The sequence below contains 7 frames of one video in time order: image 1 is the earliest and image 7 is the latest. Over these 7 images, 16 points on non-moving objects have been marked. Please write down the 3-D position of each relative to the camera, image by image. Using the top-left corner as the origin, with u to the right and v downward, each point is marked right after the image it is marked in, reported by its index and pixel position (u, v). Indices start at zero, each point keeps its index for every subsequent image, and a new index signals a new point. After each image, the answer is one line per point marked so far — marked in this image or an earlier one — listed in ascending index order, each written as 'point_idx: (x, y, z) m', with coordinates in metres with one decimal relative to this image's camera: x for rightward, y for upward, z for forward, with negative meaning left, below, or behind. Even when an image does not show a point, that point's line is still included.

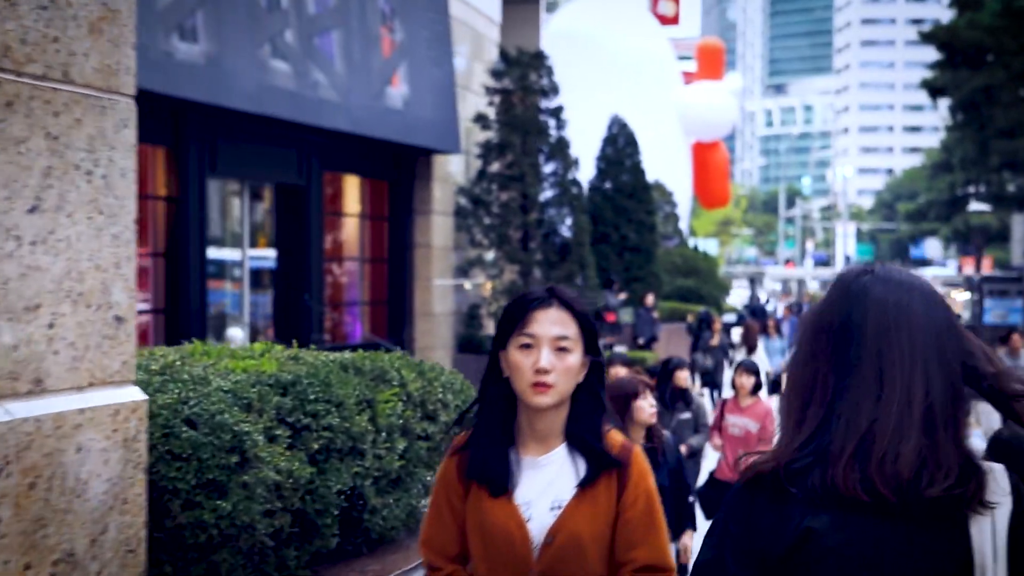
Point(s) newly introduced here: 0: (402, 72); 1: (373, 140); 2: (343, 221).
0: (-1.1, +2.3, +18.5) m
1: (-1.4, +1.5, +18.3) m
2: (-1.8, +0.7, +18.5) m
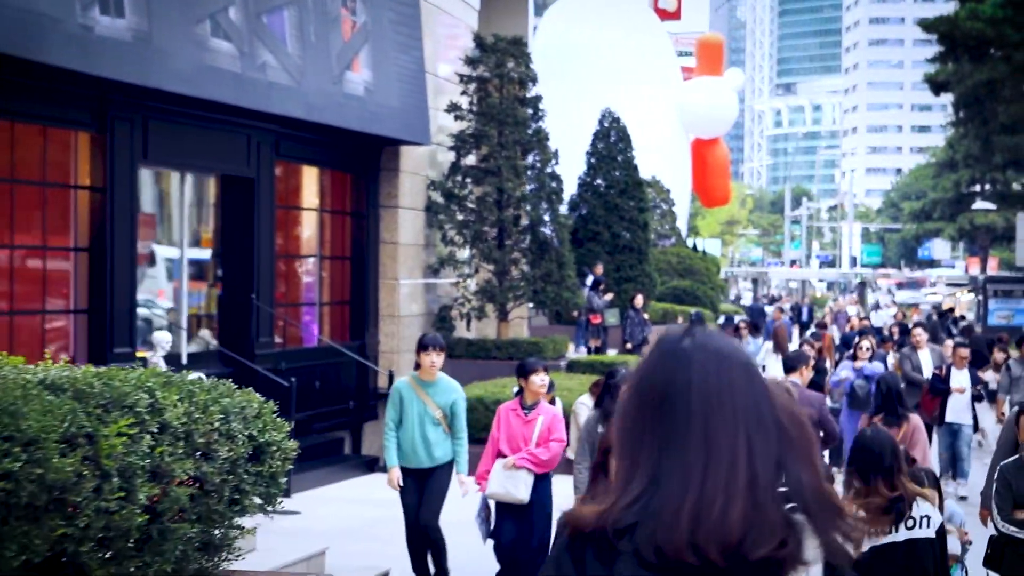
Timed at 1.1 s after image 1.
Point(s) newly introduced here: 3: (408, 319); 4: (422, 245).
0: (-1.4, +2.3, +17.4) m
1: (-1.7, +1.5, +17.1) m
2: (-2.1, +0.7, +17.4) m
3: (-1.1, -0.3, +19.1) m
4: (-1.0, +0.5, +19.6) m
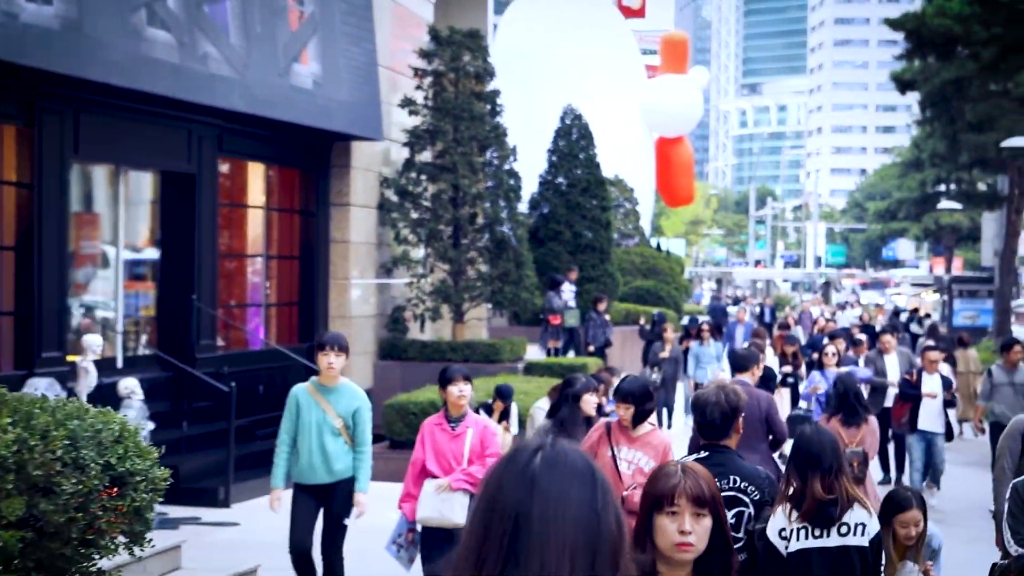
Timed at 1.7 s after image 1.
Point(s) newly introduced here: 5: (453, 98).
0: (-1.9, +2.3, +16.8) m
1: (-2.2, +1.5, +16.5) m
2: (-2.5, +0.7, +16.8) m
3: (-1.6, -0.3, +18.5) m
4: (-1.5, +0.5, +19.0) m
5: (-0.7, +2.1, +19.7) m
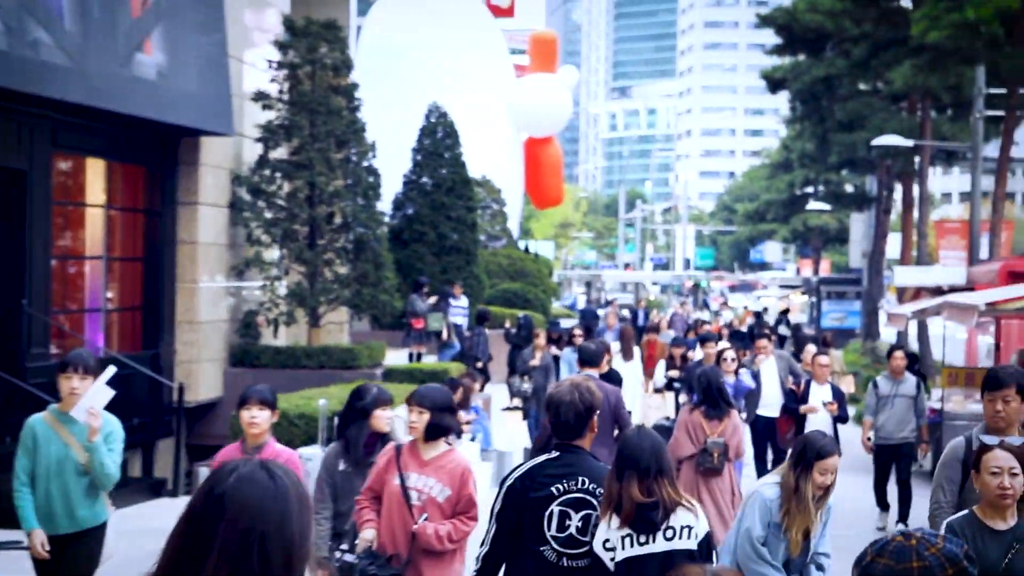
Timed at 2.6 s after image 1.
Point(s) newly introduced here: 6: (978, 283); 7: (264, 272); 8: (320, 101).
0: (-3.2, +2.2, +15.8) m
1: (-3.4, +1.5, +15.5) m
2: (-3.8, +0.7, +15.7) m
3: (-3.0, -0.4, +17.5) m
4: (-2.9, +0.4, +18.0) m
5: (-2.2, +2.1, +18.8) m
6: (+5.0, 0.0, +19.2) m
7: (-2.6, +0.2, +18.6) m
8: (-2.0, +2.0, +18.7) m
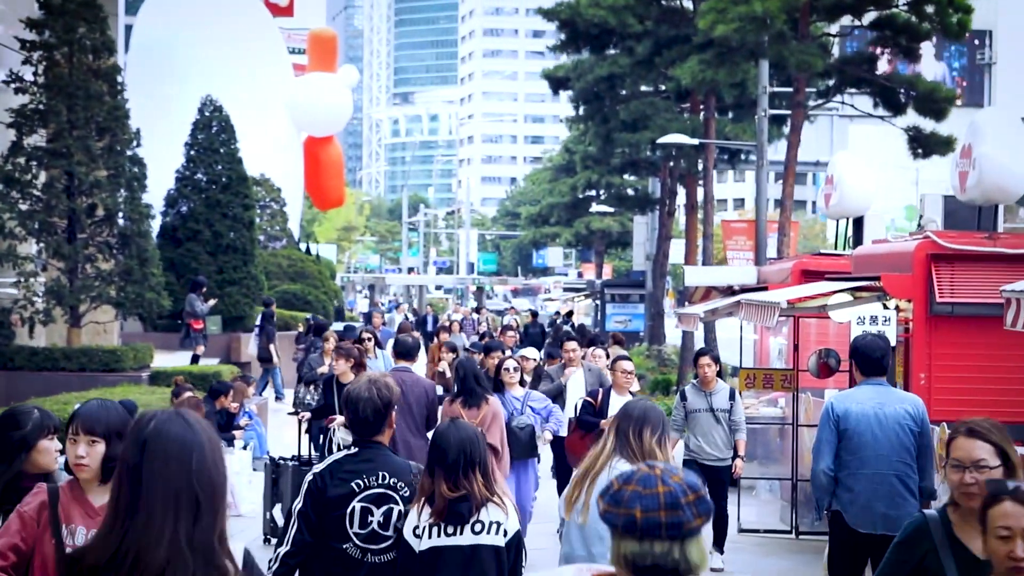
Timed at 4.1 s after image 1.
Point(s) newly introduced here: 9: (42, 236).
0: (-5.0, +2.3, +14.4) m
1: (-5.2, +1.5, +14.1) m
2: (-5.6, +0.7, +14.3) m
3: (-5.1, -0.3, +16.1) m
4: (-5.1, +0.5, +16.7) m
5: (-4.4, +2.1, +17.5) m
6: (+2.7, +0.1, +18.8) m
7: (-4.8, +0.2, +17.2) m
8: (-4.2, +2.0, +17.4) m
9: (-4.6, +0.5, +17.4) m
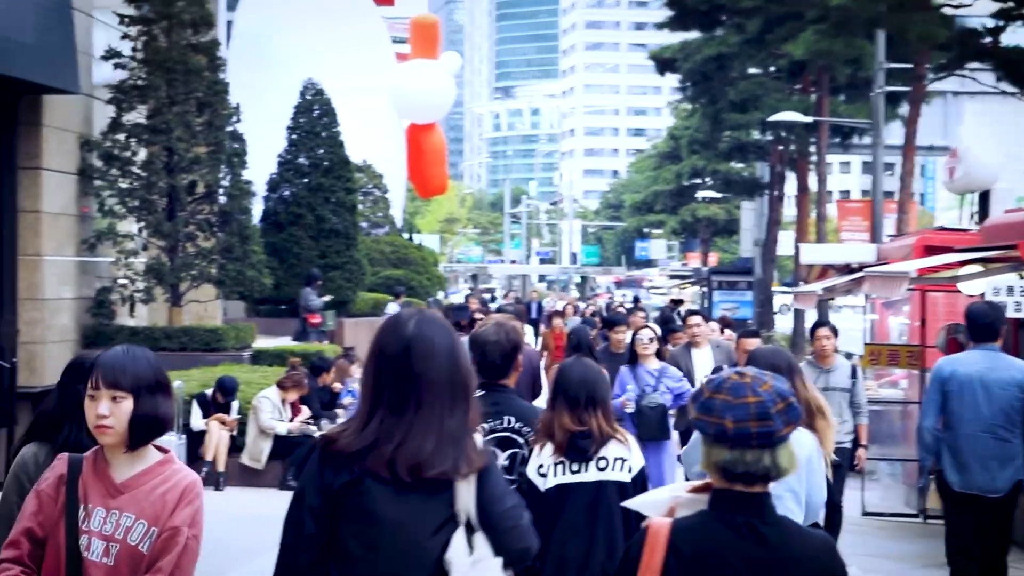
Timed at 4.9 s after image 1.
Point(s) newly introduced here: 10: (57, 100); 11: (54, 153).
0: (-4.1, +2.5, +14.1) m
1: (-4.4, +1.7, +13.8) m
2: (-4.8, +0.9, +14.0) m
3: (-4.1, -0.1, +15.8) m
4: (-4.0, +0.7, +16.4) m
5: (-3.3, +2.3, +17.2) m
6: (+3.8, +0.3, +18.1) m
7: (-3.7, +0.4, +16.9) m
8: (-3.2, +2.2, +17.1) m
9: (-3.6, +0.7, +17.1) m
10: (-4.1, +1.7, +15.9) m
11: (-4.1, +1.2, +15.9) m
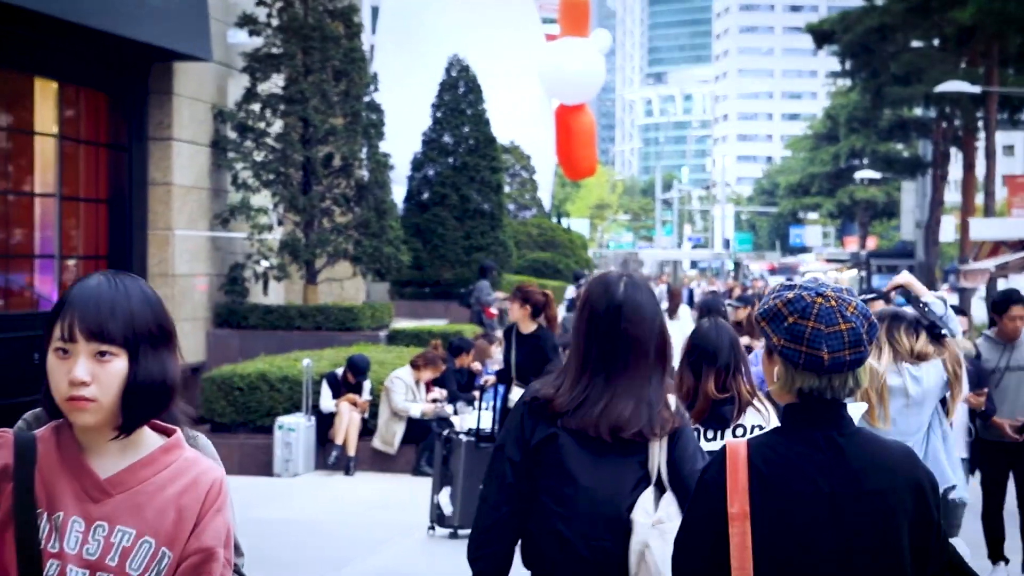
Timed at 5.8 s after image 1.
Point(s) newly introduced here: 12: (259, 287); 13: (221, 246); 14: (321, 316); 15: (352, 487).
0: (-3.0, +2.7, +13.5) m
1: (-3.3, +1.9, +13.3) m
2: (-3.6, +1.1, +13.5) m
3: (-2.8, +0.1, +15.3) m
4: (-2.7, +0.9, +15.8) m
5: (-2.0, +2.5, +16.5) m
6: (+5.3, +0.5, +16.8) m
7: (-2.4, +0.6, +16.3) m
8: (-1.8, +2.4, +16.4) m
9: (-2.2, +0.9, +16.4) m
10: (-2.8, +1.9, +15.3) m
11: (-2.8, +1.4, +15.3) m
12: (-2.4, 0.0, +17.1) m
13: (-2.6, +0.4, +16.1) m
14: (-1.7, -0.3, +16.2) m
15: (-1.1, -1.3, +11.7) m
